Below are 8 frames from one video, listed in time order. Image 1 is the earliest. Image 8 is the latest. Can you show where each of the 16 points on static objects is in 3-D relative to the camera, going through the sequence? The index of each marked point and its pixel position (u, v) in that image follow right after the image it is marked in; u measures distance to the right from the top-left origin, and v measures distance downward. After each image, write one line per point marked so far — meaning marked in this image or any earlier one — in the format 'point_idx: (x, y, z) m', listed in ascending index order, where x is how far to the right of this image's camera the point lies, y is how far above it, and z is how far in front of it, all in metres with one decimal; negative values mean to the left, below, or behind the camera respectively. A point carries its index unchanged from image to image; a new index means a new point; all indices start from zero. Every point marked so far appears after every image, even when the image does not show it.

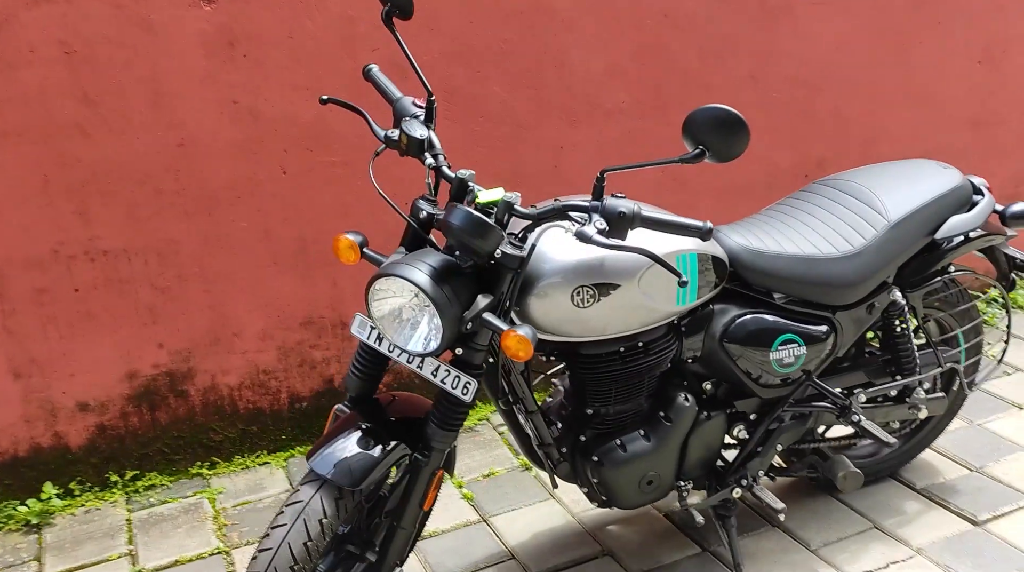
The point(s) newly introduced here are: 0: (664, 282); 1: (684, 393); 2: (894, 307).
0: (+0.4, 0.0, +2.9) m
1: (+0.5, -0.3, +3.1) m
2: (+1.1, -0.1, +3.2) m
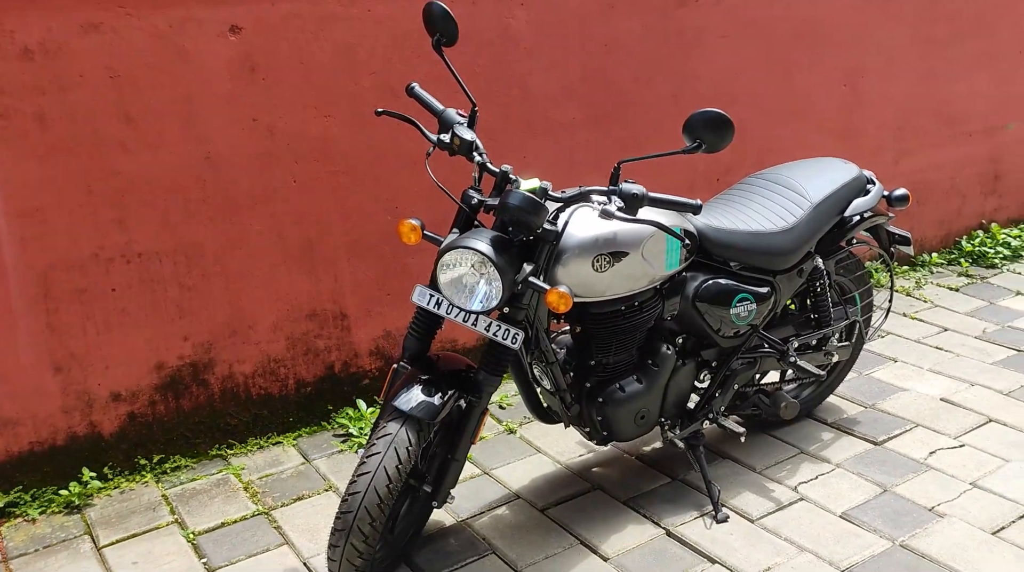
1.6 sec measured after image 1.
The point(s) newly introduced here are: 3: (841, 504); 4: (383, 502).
0: (+0.5, +0.1, +3.6) m
1: (+0.6, -0.2, +3.9) m
2: (+1.1, +0.1, +4.1) m
3: (+1.2, -0.8, +4.0) m
4: (-0.4, -0.6, +3.2) m
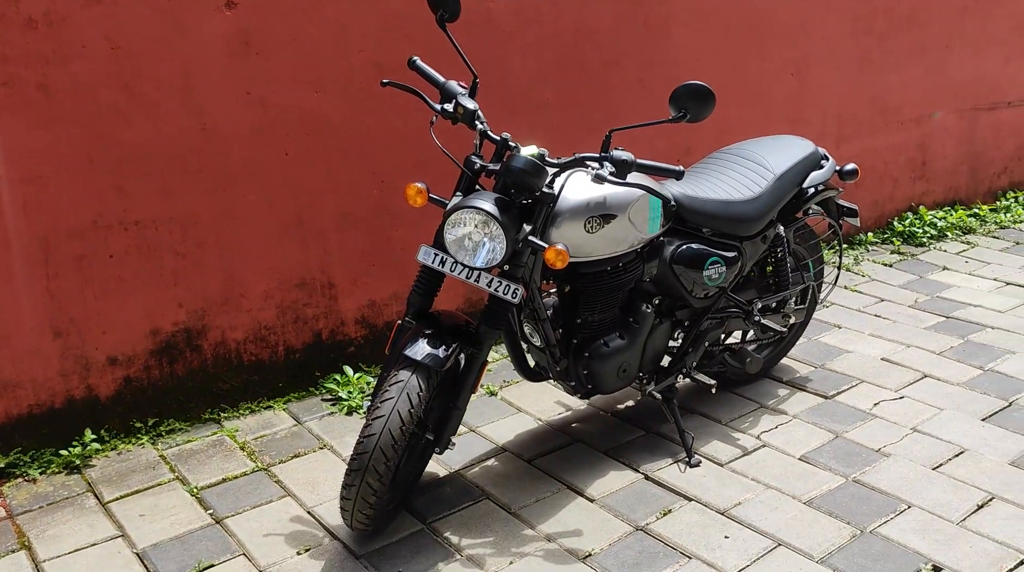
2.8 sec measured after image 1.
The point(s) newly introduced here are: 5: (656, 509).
0: (+0.5, +0.3, +4.0) m
1: (+0.5, -0.1, +4.2) m
2: (+1.1, +0.2, +4.5) m
3: (+1.2, -0.7, +4.4) m
4: (-0.4, -0.5, +3.5) m
5: (+0.5, -0.8, +4.0) m
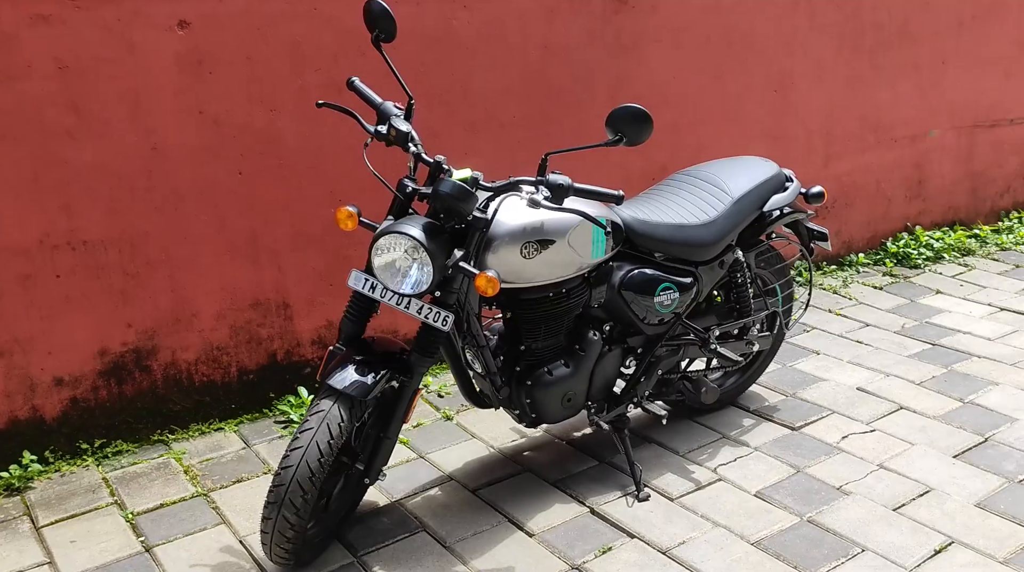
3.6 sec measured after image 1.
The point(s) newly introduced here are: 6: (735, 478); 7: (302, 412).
0: (+0.2, +0.2, +3.8) m
1: (+0.3, -0.2, +4.1) m
2: (+0.9, +0.1, +4.3) m
3: (+0.9, -0.8, +4.2) m
4: (-0.6, -0.6, +3.4) m
5: (+0.3, -0.9, +3.8) m
6: (+0.9, -0.8, +4.3) m
7: (-0.9, -0.6, +4.8) m
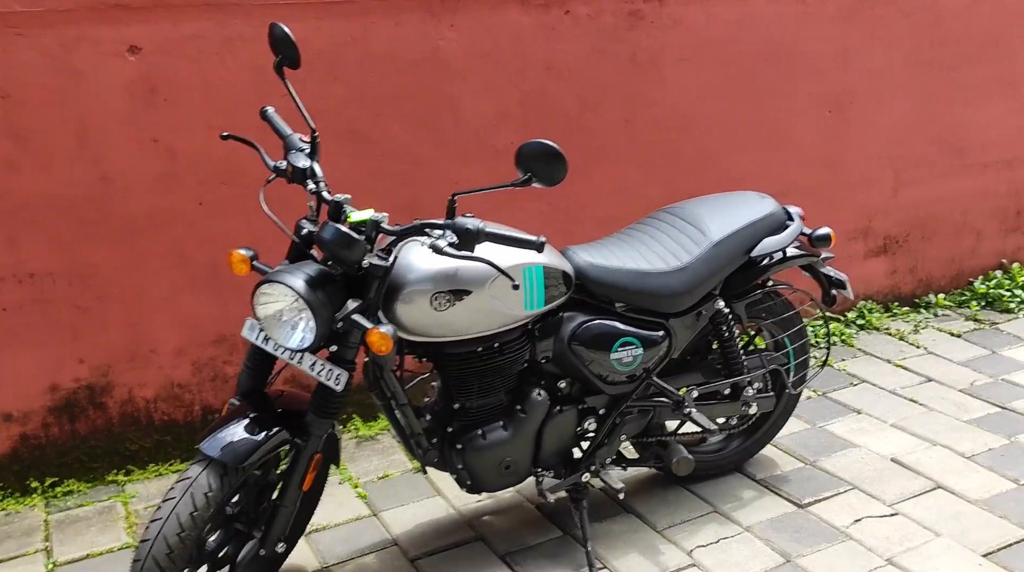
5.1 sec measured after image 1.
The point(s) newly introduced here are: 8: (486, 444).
0: (0.0, 0.0, +3.4) m
1: (+0.1, -0.3, +3.6) m
2: (+0.7, -0.1, +3.8) m
3: (+0.7, -1.0, +3.6) m
4: (-0.9, -0.7, +3.0) m
5: (0.0, -1.1, +3.4) m
6: (+0.7, -0.9, +3.7) m
7: (-1.0, -0.7, +4.5) m
8: (-0.1, -0.5, +3.5) m
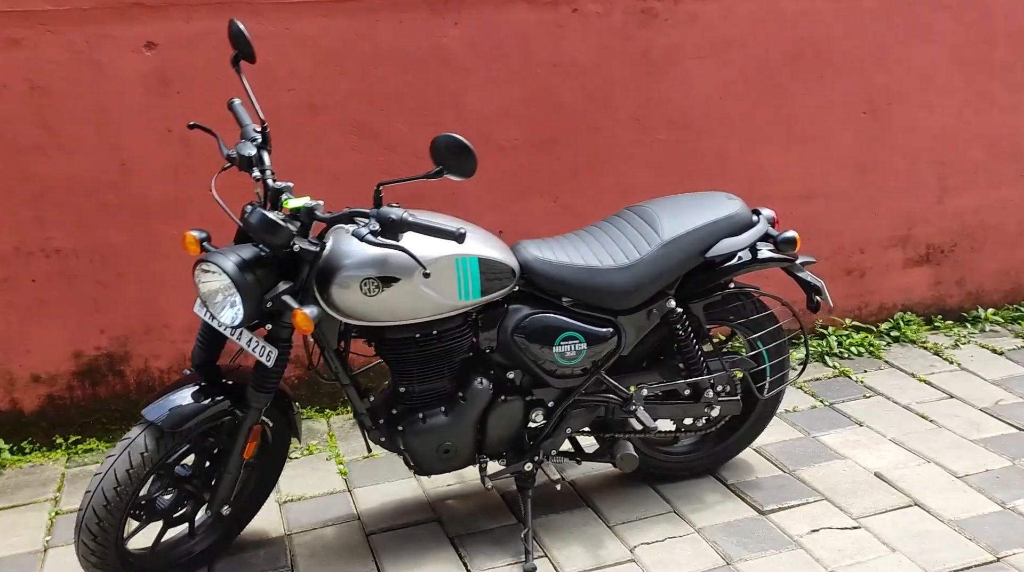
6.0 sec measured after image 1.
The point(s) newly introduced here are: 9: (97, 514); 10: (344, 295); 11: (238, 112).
0: (-0.2, 0.0, +3.5) m
1: (-0.1, -0.3, +3.7) m
2: (+0.6, -0.1, +3.8) m
3: (+0.5, -1.0, +3.6) m
4: (-1.2, -0.7, +3.3) m
5: (-0.2, -1.1, +3.5) m
6: (+0.5, -0.9, +3.7) m
7: (-1.1, -0.6, +4.8) m
8: (-0.3, -0.5, +3.6) m
9: (-1.3, -0.7, +3.3) m
10: (-0.5, 0.0, +3.4) m
11: (-0.9, +0.6, +3.6) m
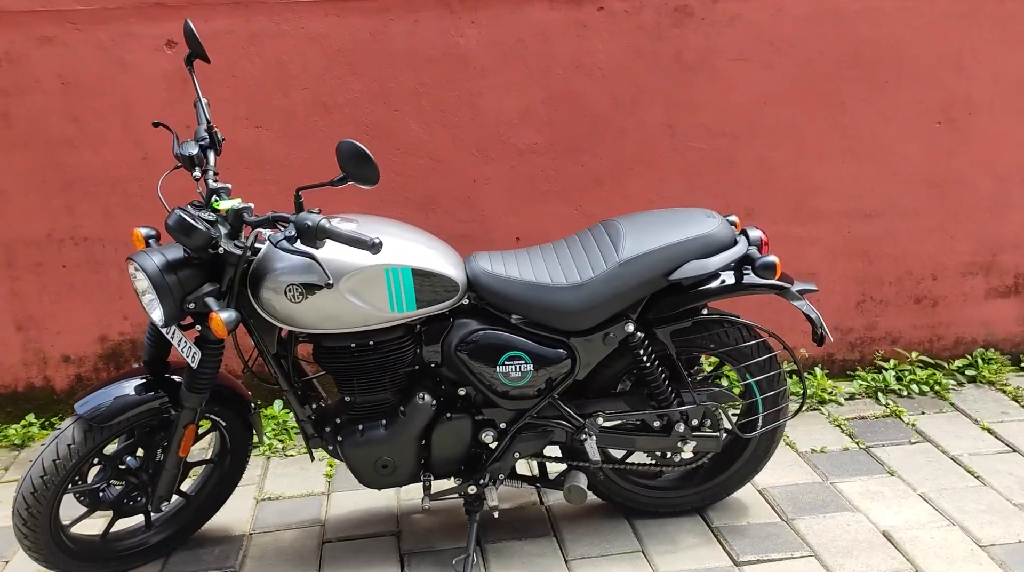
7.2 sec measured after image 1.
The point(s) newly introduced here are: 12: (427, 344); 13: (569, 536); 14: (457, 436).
0: (-0.4, 0.0, +3.4) m
1: (-0.3, -0.3, +3.5) m
2: (+0.4, -0.2, +3.5) m
3: (+0.3, -1.0, +3.4) m
4: (-1.5, -0.6, +3.4) m
5: (-0.5, -1.1, +3.4) m
6: (+0.2, -1.0, +3.5) m
7: (-1.0, -0.6, +4.8) m
8: (-0.5, -0.5, +3.5) m
9: (-1.5, -0.7, +3.4) m
10: (-0.7, 0.0, +3.4) m
11: (-1.0, +0.6, +3.6) m
12: (-0.3, -0.2, +3.5) m
13: (+0.2, -0.9, +3.8) m
14: (-0.2, -0.5, +3.6) m
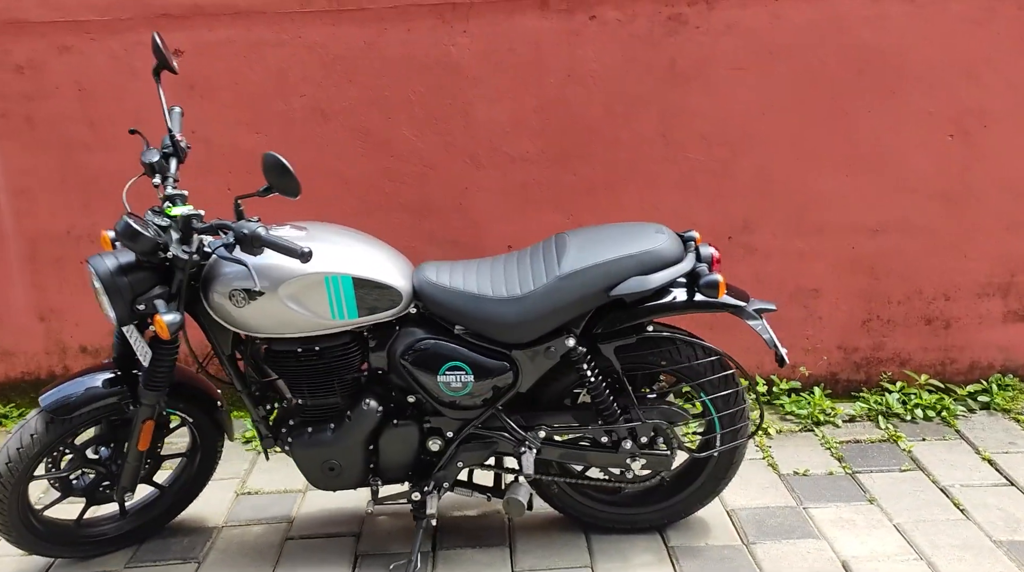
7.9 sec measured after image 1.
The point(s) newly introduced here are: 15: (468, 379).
0: (-0.6, 0.0, +3.4) m
1: (-0.5, -0.4, +3.6) m
2: (+0.2, -0.2, +3.5) m
3: (+0.1, -1.1, +3.4) m
4: (-1.7, -0.6, +3.6) m
5: (-0.7, -1.1, +3.5) m
6: (0.0, -1.0, +3.4) m
7: (-1.0, -0.6, +4.9) m
8: (-0.7, -0.5, +3.6) m
9: (-1.7, -0.7, +3.6) m
10: (-0.9, -0.1, +3.5) m
11: (-1.2, +0.6, +3.8) m
12: (-0.4, -0.2, +3.6) m
13: (0.0, -0.9, +3.8) m
14: (-0.4, -0.5, +3.6) m
15: (-0.1, -0.3, +3.5) m
